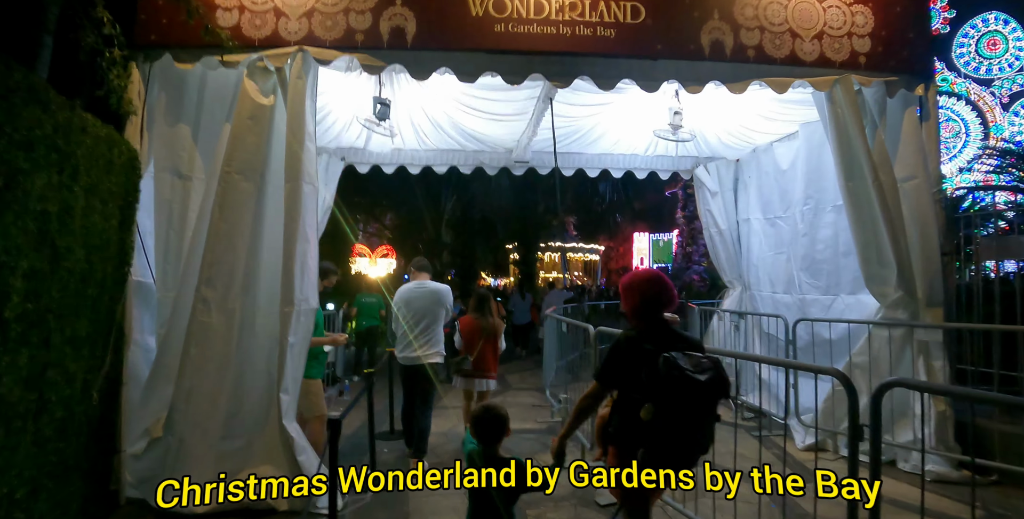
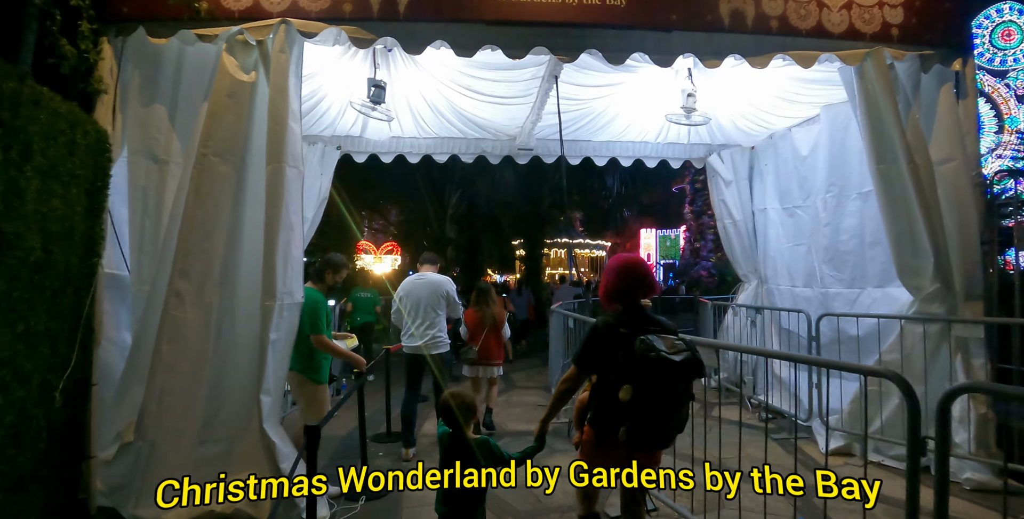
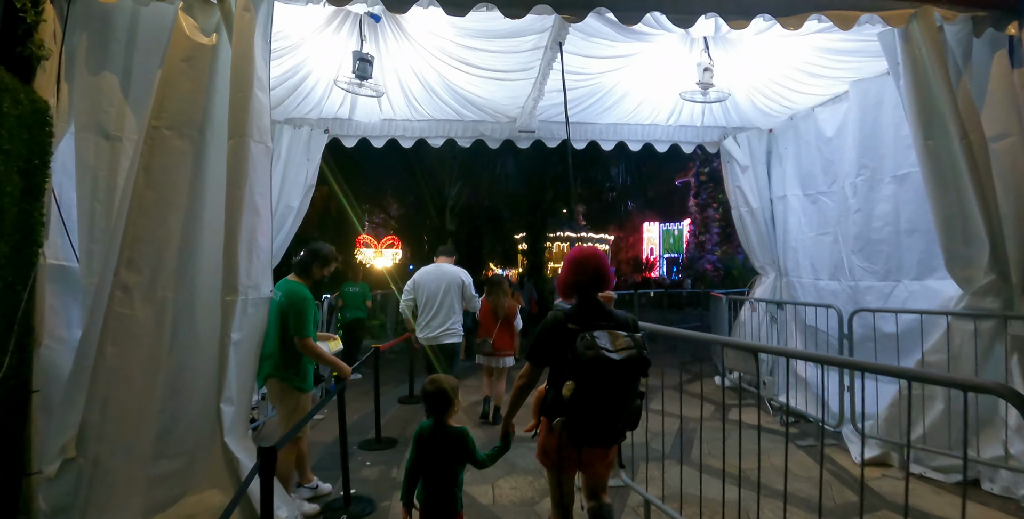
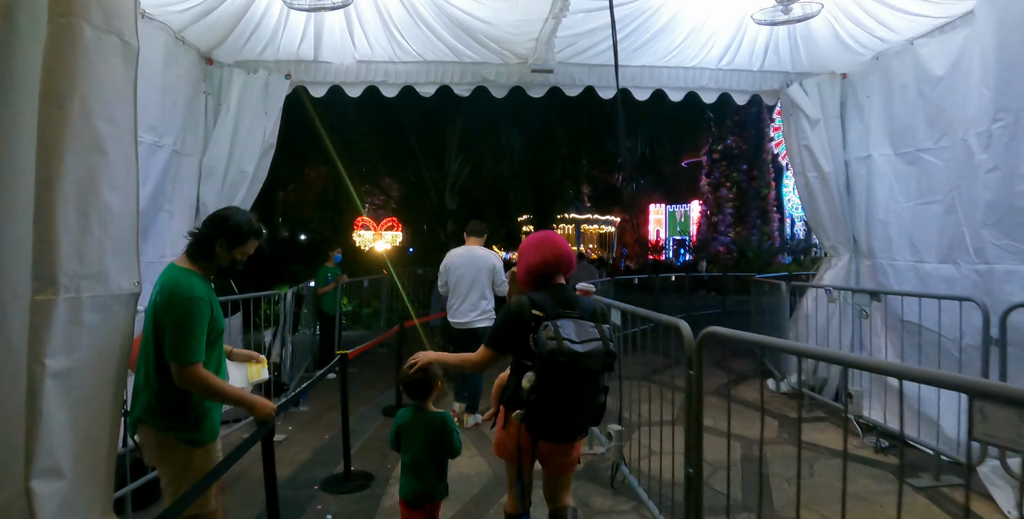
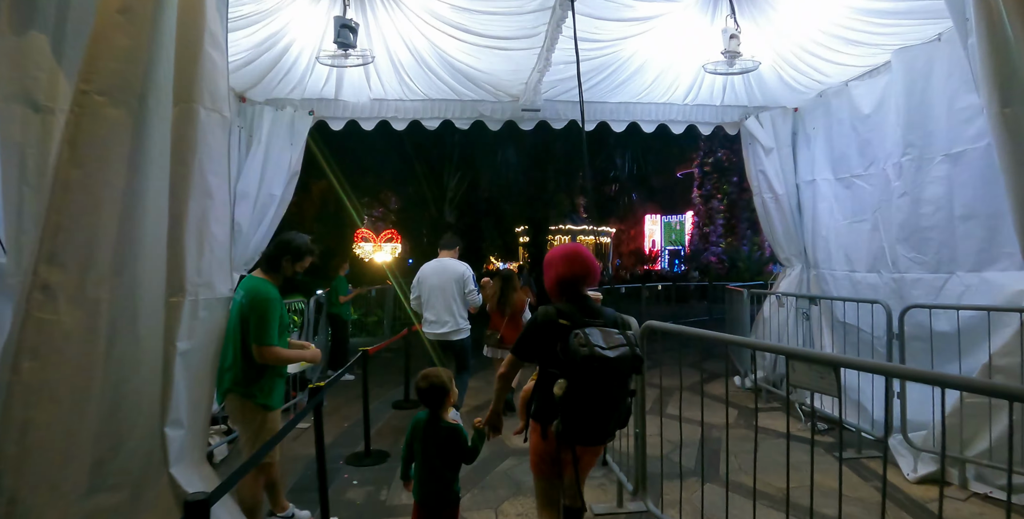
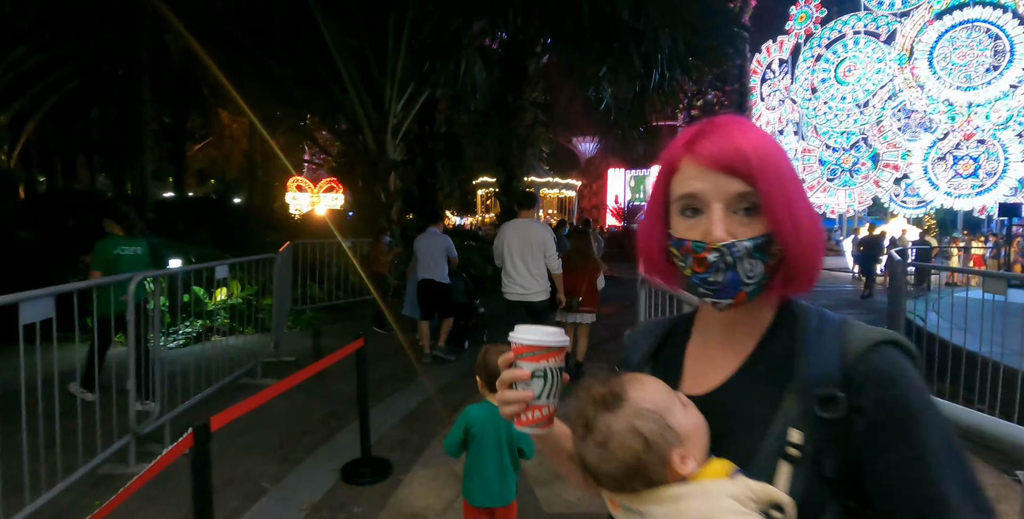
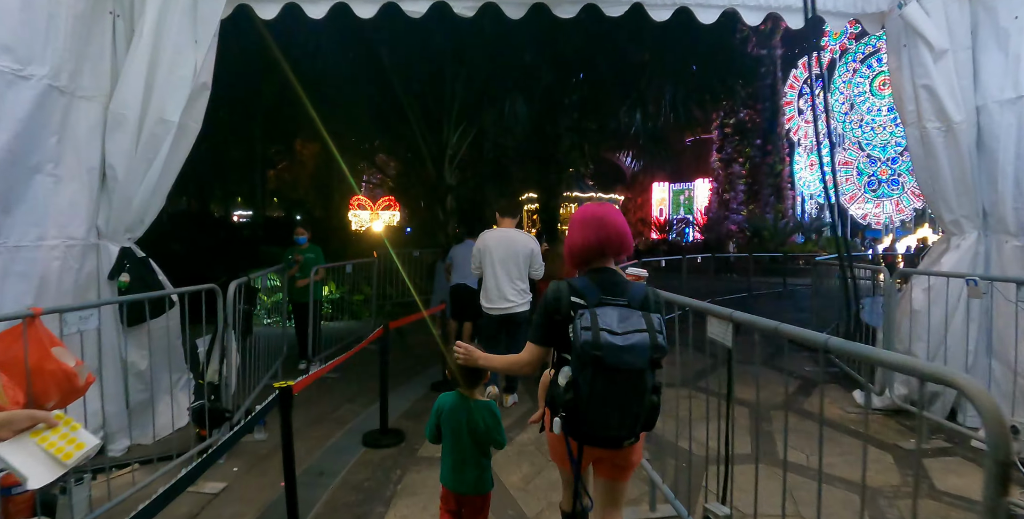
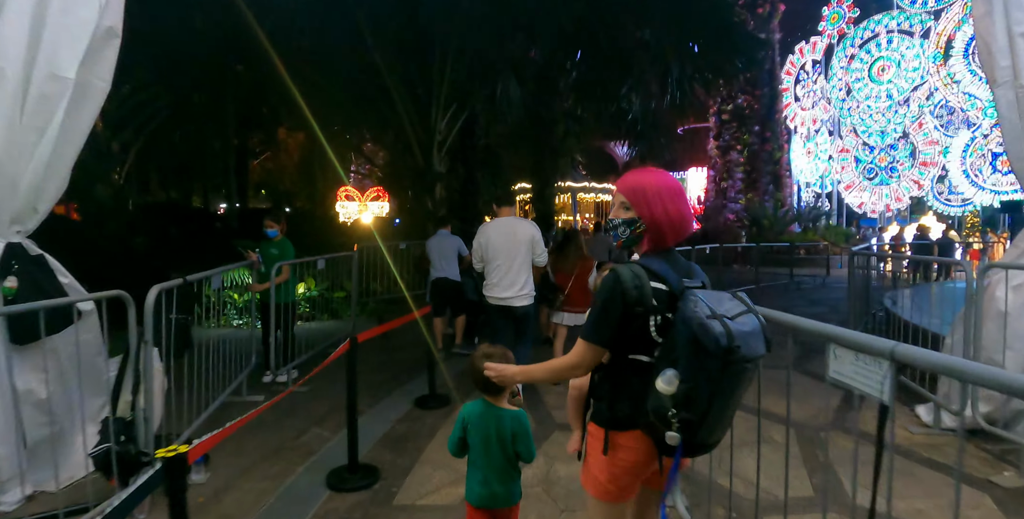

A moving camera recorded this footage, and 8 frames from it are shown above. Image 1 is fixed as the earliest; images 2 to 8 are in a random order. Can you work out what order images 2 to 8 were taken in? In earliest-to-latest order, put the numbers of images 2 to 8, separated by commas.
2, 3, 5, 4, 7, 8, 6
